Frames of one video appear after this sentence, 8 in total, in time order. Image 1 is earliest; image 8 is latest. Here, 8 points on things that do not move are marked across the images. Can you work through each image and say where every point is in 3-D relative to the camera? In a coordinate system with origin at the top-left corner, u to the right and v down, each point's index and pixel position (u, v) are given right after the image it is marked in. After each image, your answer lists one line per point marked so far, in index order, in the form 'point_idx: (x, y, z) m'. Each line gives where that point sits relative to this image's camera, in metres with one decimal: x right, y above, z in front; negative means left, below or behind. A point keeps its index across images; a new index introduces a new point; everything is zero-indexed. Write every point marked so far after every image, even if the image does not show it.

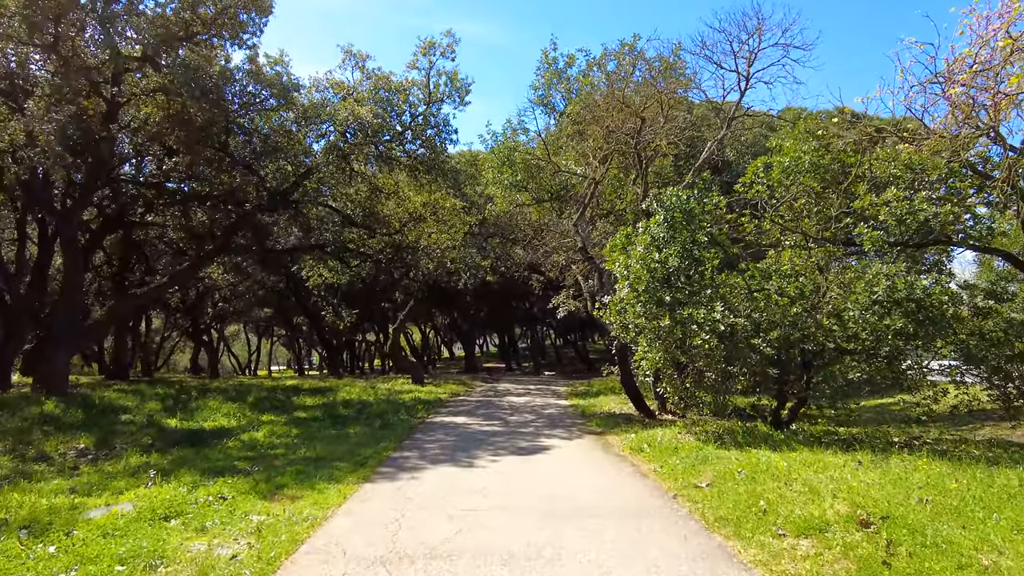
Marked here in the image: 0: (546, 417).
0: (+0.7, -2.8, +13.6) m
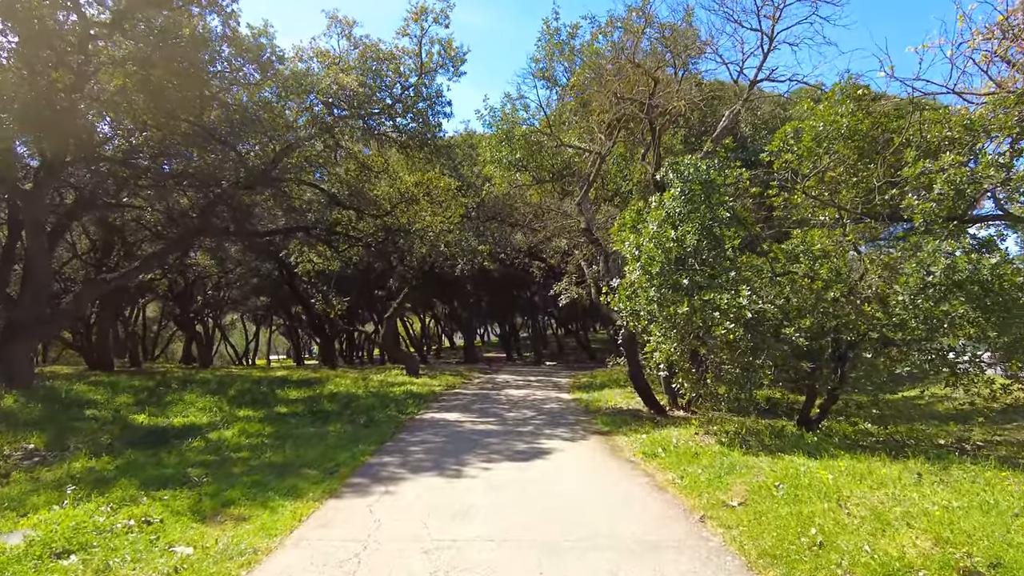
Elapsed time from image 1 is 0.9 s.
0: (+0.7, -2.5, +12.4) m
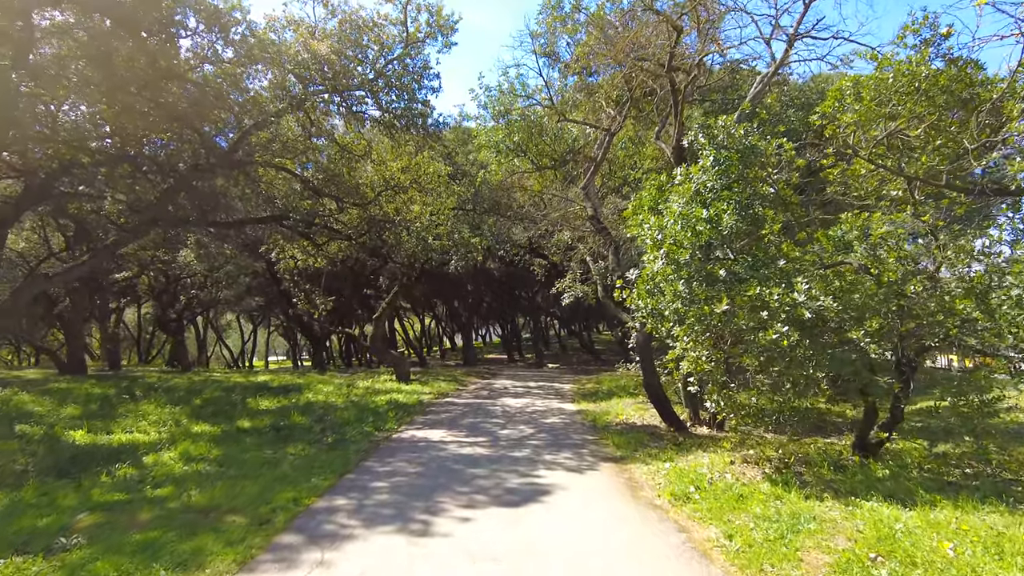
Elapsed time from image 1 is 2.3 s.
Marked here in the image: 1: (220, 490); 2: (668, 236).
0: (+0.6, -2.4, +10.6) m
1: (-3.2, -2.2, +6.9) m
2: (+1.8, +0.6, +7.4) m
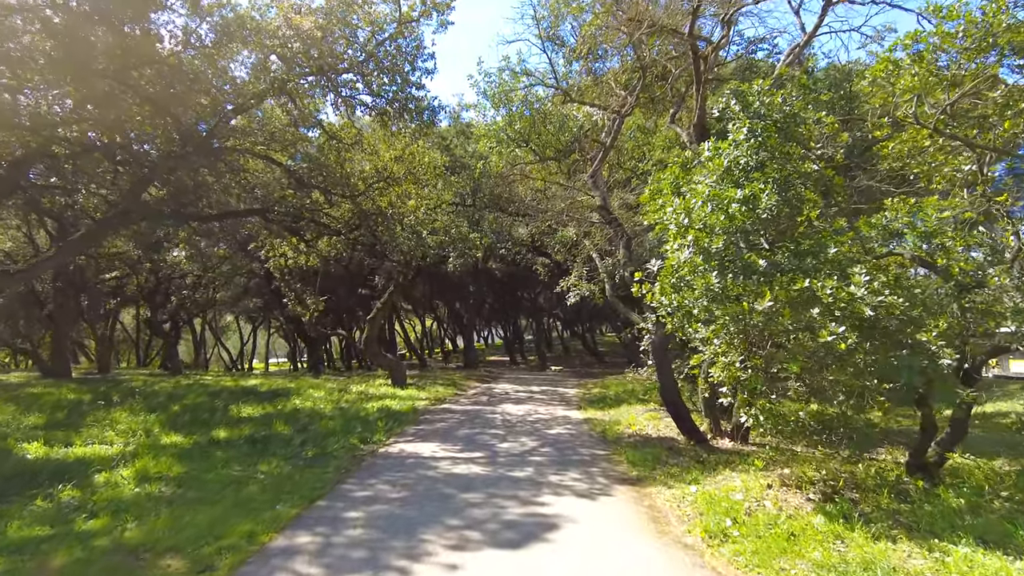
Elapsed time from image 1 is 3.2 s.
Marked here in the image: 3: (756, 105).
0: (+0.6, -2.3, +9.5) m
1: (-3.2, -2.1, +5.8) m
2: (+1.8, +0.7, +6.3) m
3: (+2.6, +2.0, +6.7) m
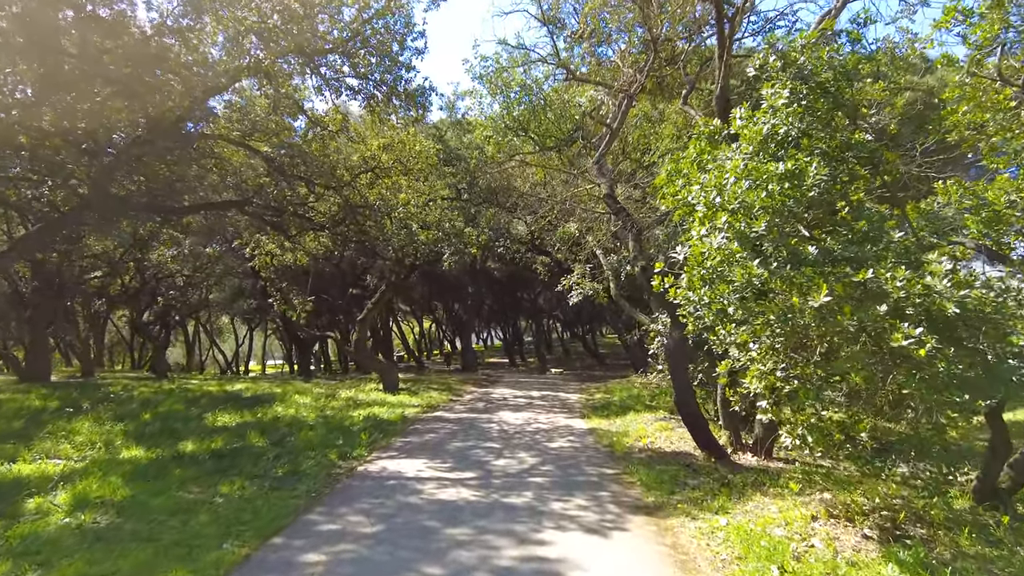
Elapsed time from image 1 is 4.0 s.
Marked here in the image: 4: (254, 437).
0: (+0.6, -2.3, +8.4) m
1: (-3.2, -2.1, +4.7) m
2: (+1.8, +0.7, +5.3) m
3: (+2.5, +2.0, +5.6) m
4: (-4.6, -2.6, +11.2) m
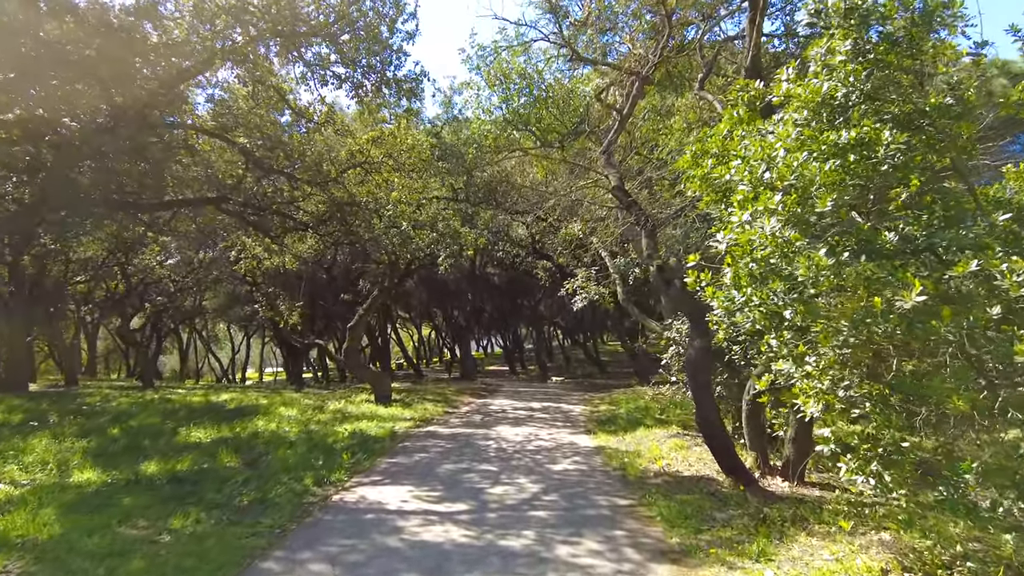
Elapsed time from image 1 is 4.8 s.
0: (+0.5, -2.3, +7.3) m
1: (-3.3, -2.1, +3.7) m
2: (+1.8, +0.7, +4.2) m
3: (+2.5, +2.0, +4.6) m
4: (-4.6, -2.7, +10.1) m
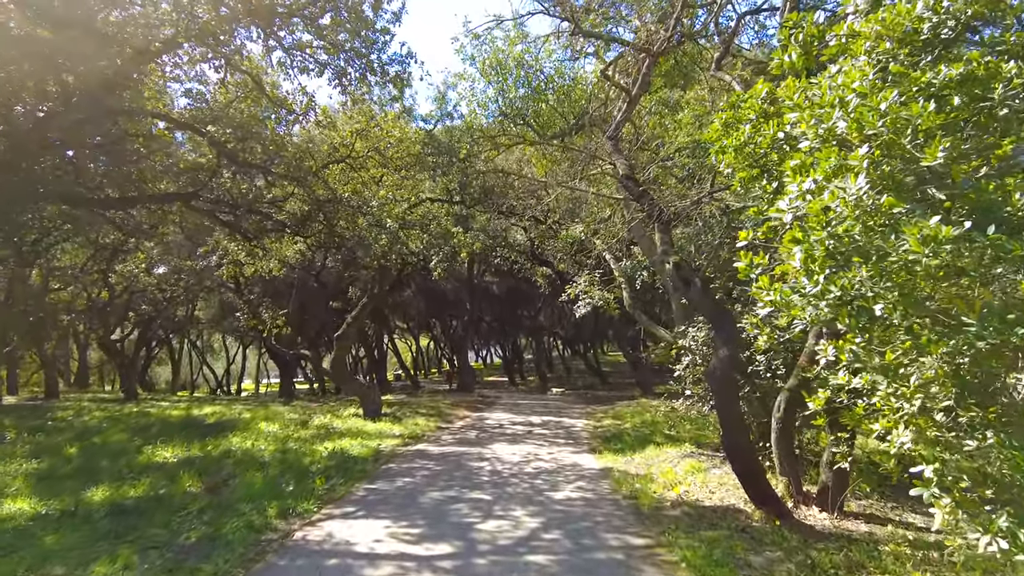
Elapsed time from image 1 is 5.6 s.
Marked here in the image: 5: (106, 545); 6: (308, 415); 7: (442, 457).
0: (+0.5, -2.3, +6.2) m
1: (-3.3, -2.0, +2.6) m
2: (+1.7, +0.8, +3.2) m
3: (+2.4, +2.1, +3.6) m
4: (-4.7, -2.7, +9.0) m
5: (-3.9, -2.4, +6.0) m
6: (-5.6, -3.5, +17.3) m
7: (-1.1, -2.7, +10.2) m
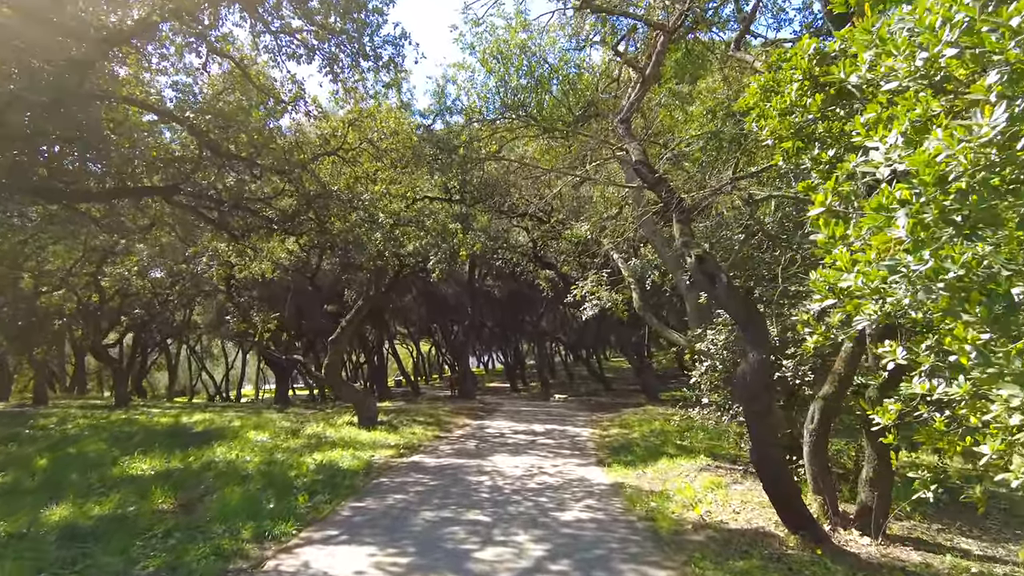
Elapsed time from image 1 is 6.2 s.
0: (+0.5, -2.3, +5.5) m
1: (-3.3, -1.9, +1.8) m
2: (+1.7, +0.9, +2.4) m
3: (+2.5, +2.1, +2.9) m
4: (-4.6, -2.7, +8.3) m
5: (-3.9, -2.4, +5.3) m
6: (-5.5, -3.5, +16.5) m
7: (-1.1, -2.7, +9.4) m
